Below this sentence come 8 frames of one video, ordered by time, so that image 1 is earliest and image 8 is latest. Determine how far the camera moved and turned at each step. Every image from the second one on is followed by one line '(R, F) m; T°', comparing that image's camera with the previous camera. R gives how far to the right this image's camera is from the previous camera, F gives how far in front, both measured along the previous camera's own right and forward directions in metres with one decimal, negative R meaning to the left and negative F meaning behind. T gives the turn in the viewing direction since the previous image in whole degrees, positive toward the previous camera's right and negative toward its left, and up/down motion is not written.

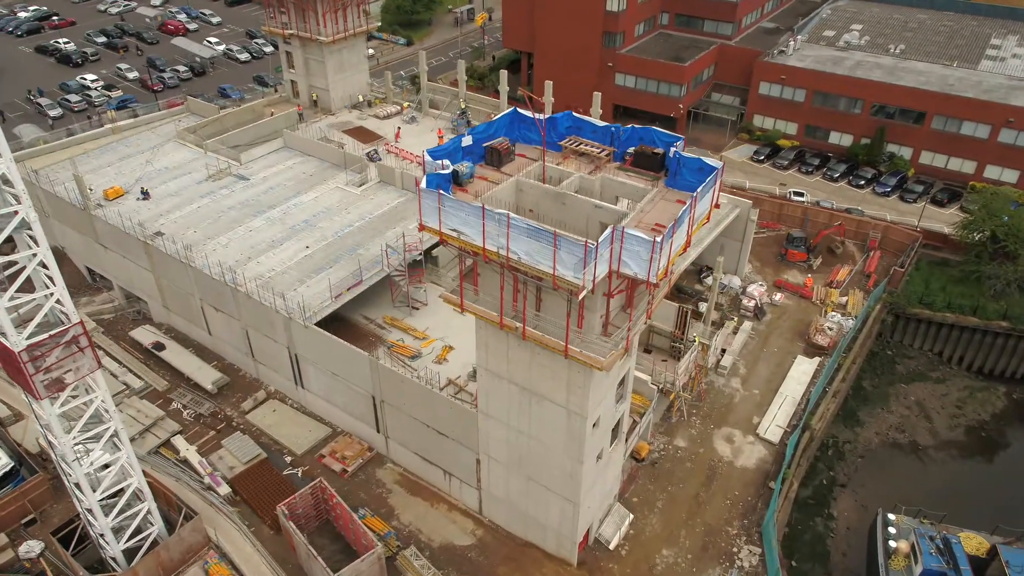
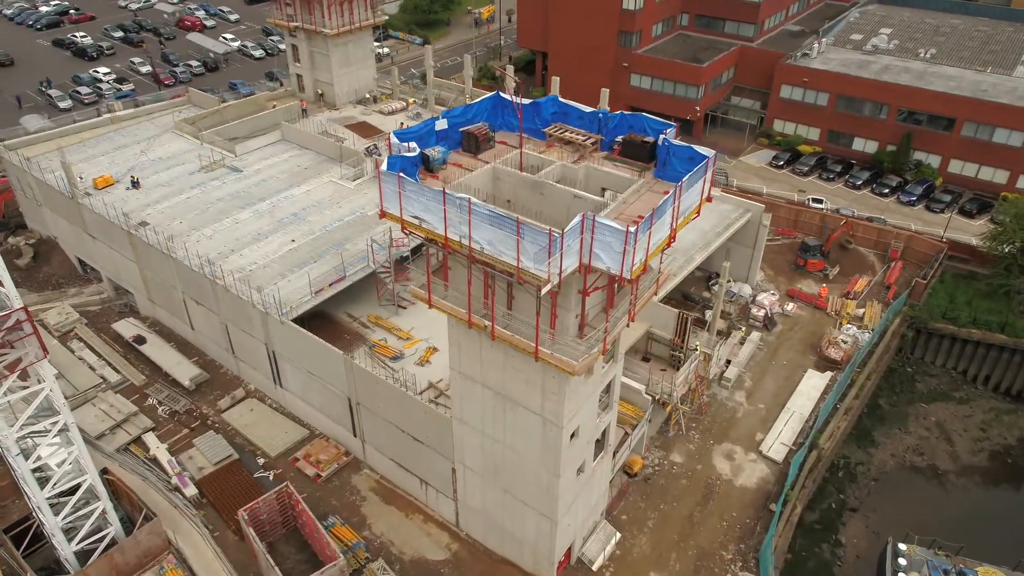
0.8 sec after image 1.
(+1.9, +2.2) m; -2°
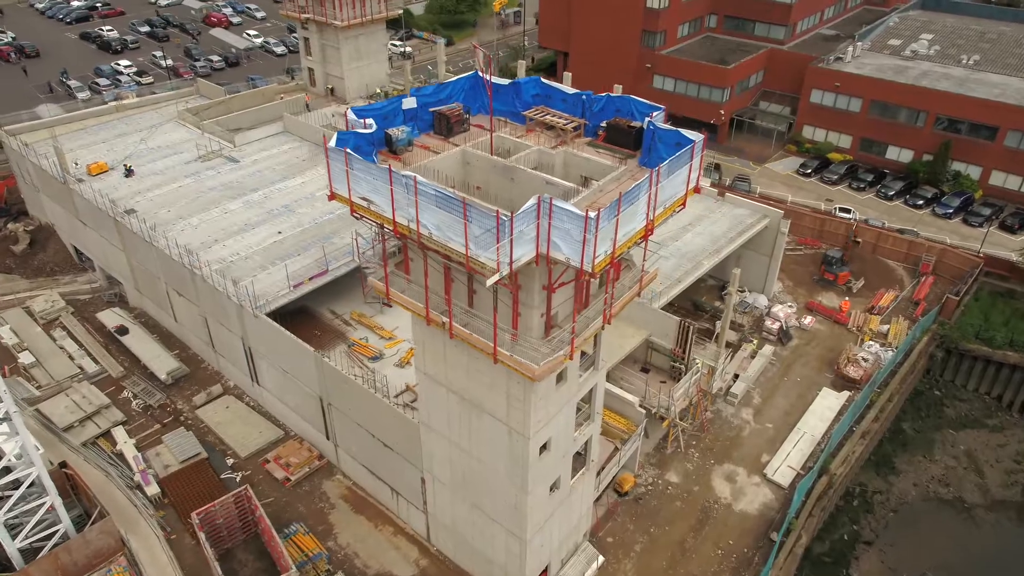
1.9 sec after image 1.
(+2.3, +2.5) m; -3°
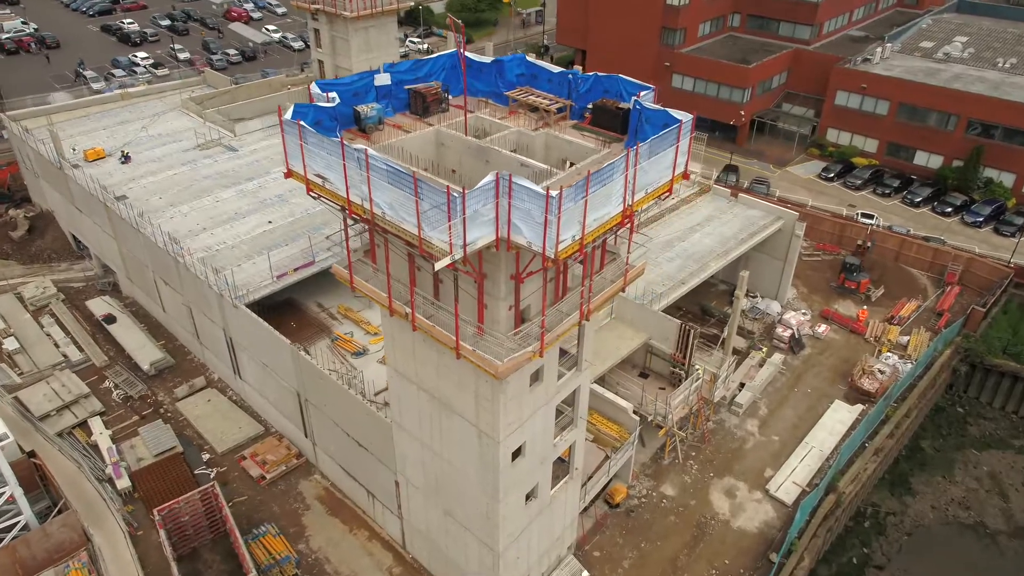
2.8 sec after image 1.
(+1.6, +1.8) m; -2°
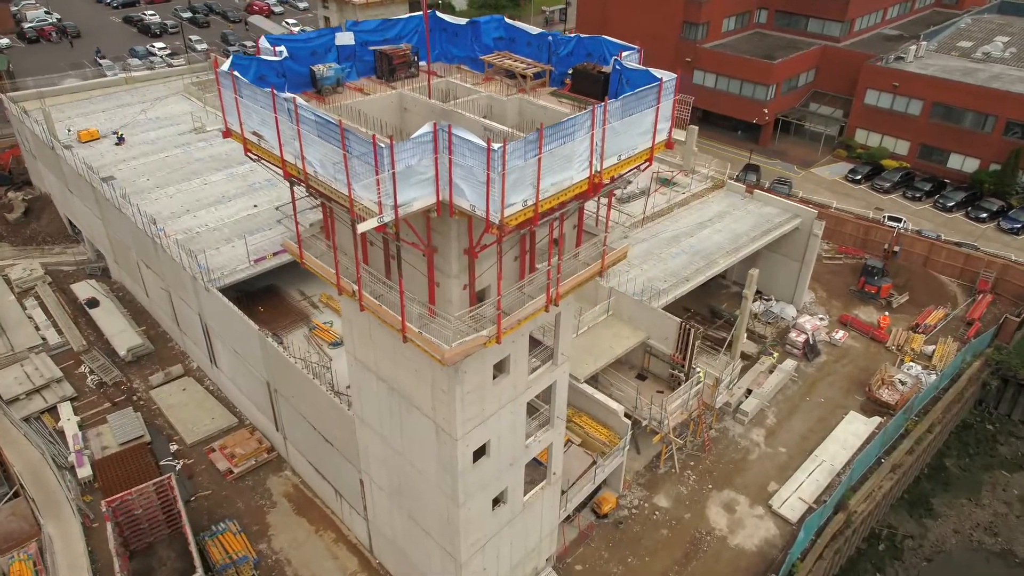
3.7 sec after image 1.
(+1.8, +2.2) m; -2°
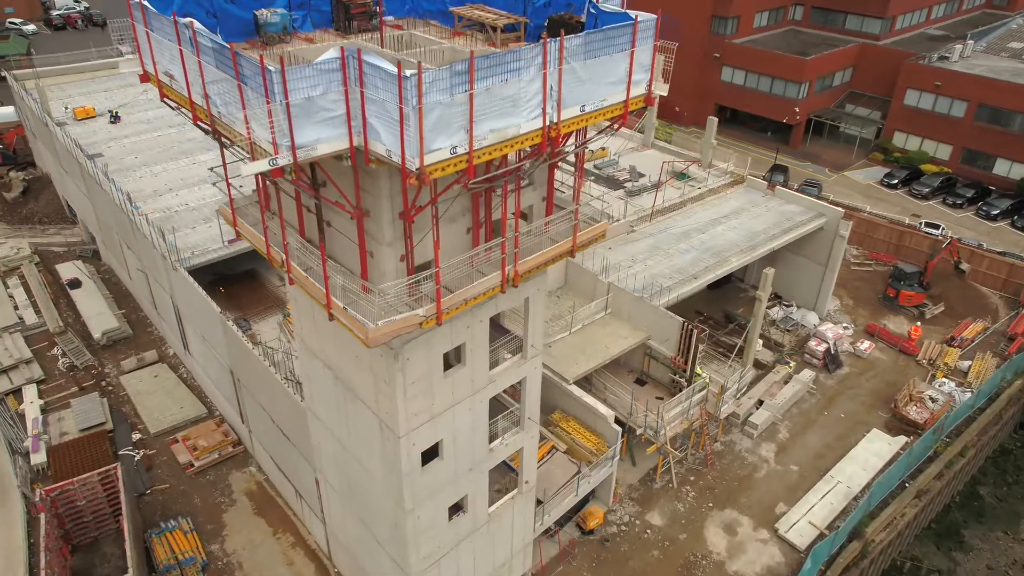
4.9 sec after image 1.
(+1.9, +2.6) m; -3°
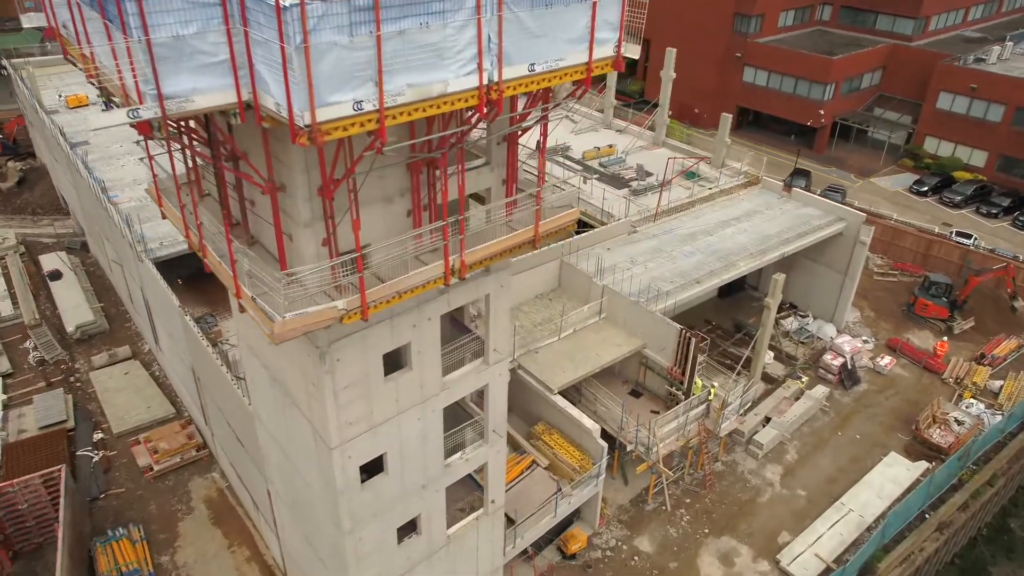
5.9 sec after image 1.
(+1.6, +2.2) m; -2°
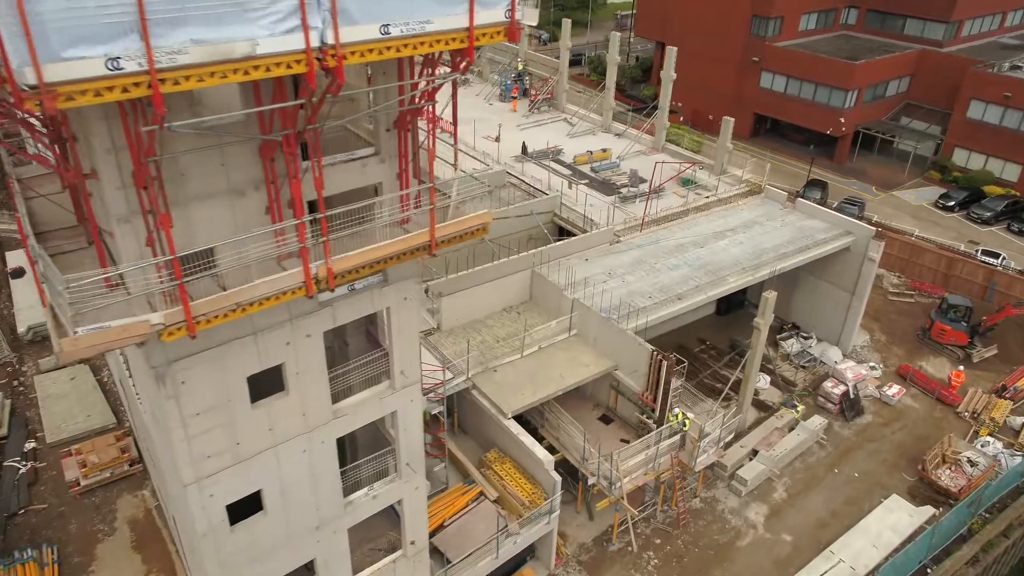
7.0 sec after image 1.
(+2.5, +2.5) m; -2°
